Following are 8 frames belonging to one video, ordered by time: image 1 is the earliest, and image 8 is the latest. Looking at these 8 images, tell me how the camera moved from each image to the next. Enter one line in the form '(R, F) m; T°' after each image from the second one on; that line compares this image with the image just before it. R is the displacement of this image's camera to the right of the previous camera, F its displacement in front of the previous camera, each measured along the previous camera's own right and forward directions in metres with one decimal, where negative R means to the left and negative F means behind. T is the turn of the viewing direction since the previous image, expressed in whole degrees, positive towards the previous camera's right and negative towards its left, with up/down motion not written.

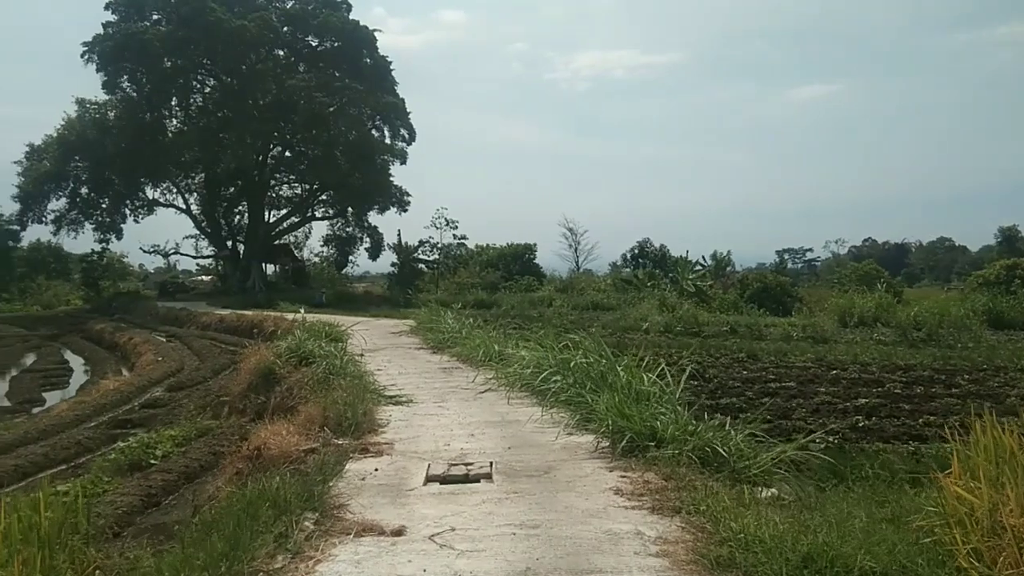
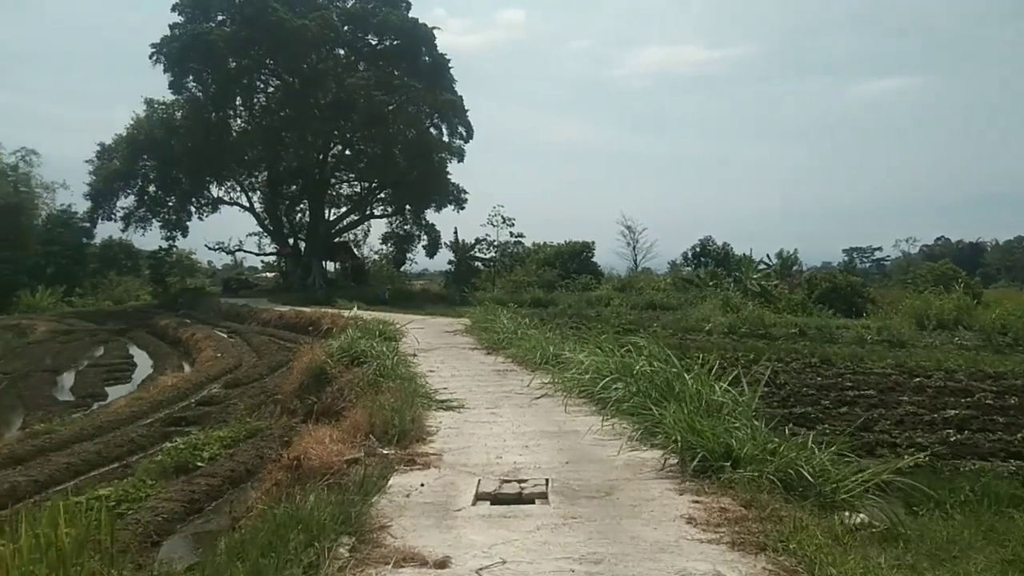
(0.0, +0.4) m; -4°
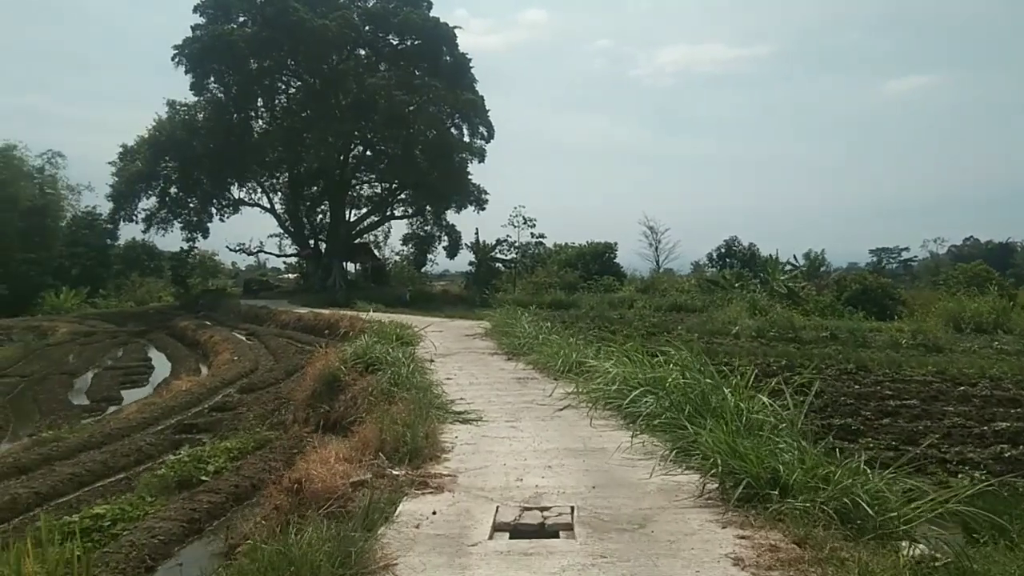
(0.0, +0.4) m; -1°
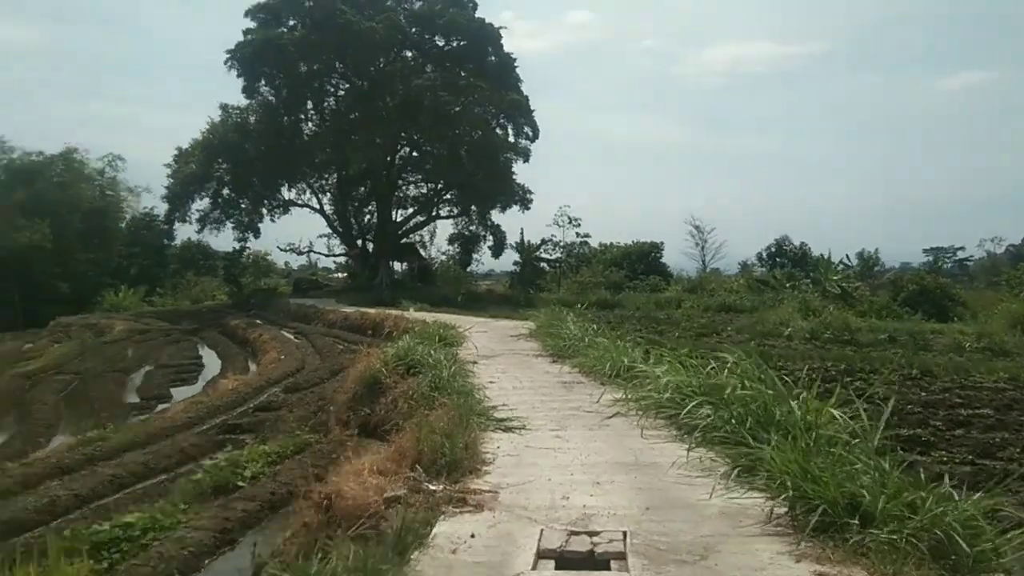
(0.0, +0.3) m; -3°
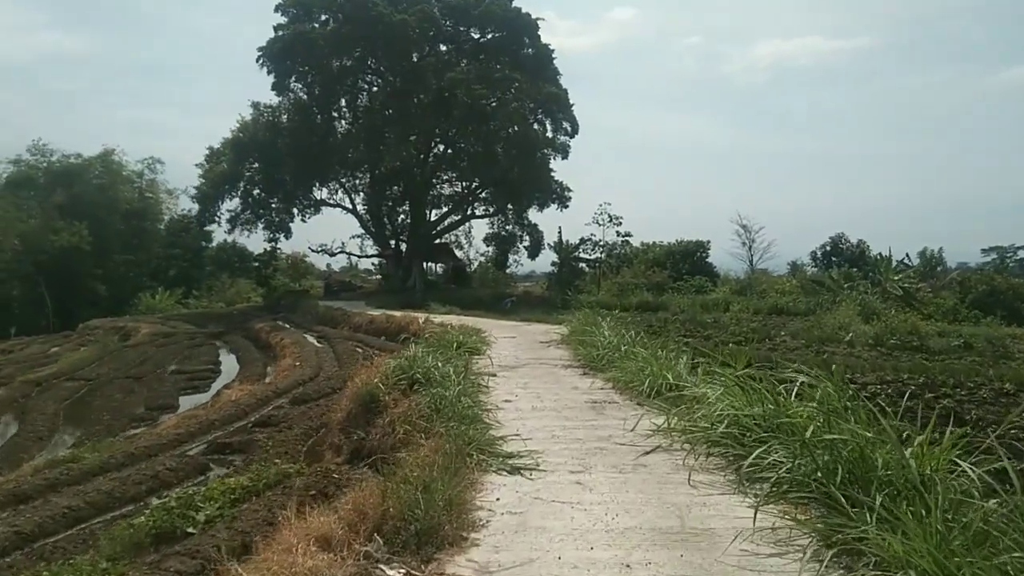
(+0.2, +1.1) m; -3°
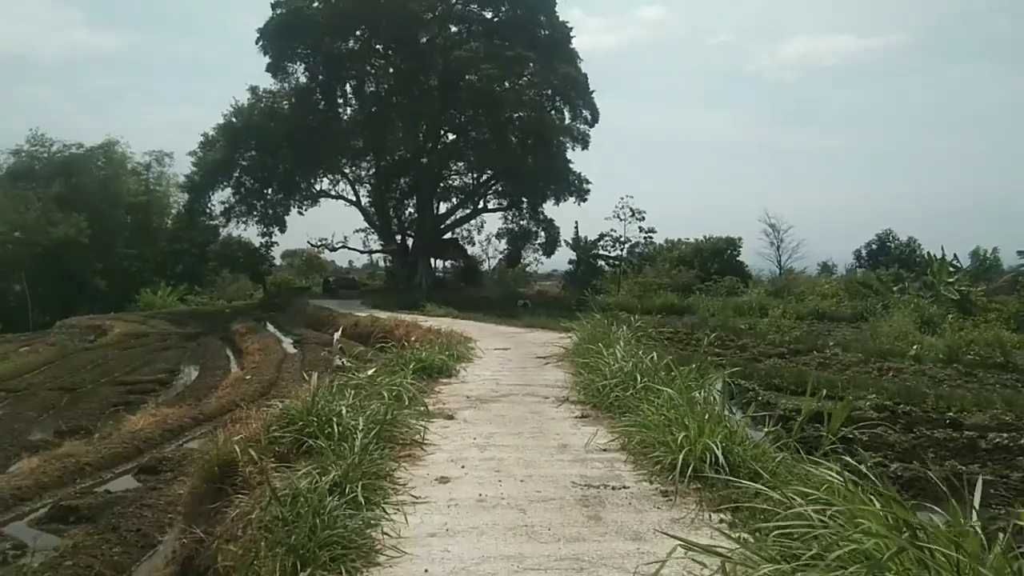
(+0.4, +2.6) m; -2°
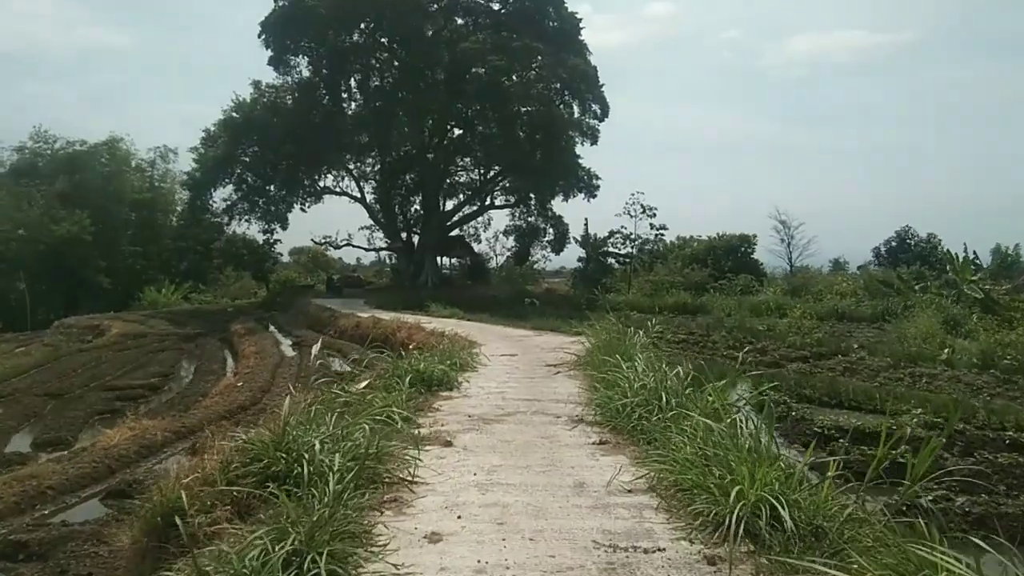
(0.0, +0.7) m; -1°
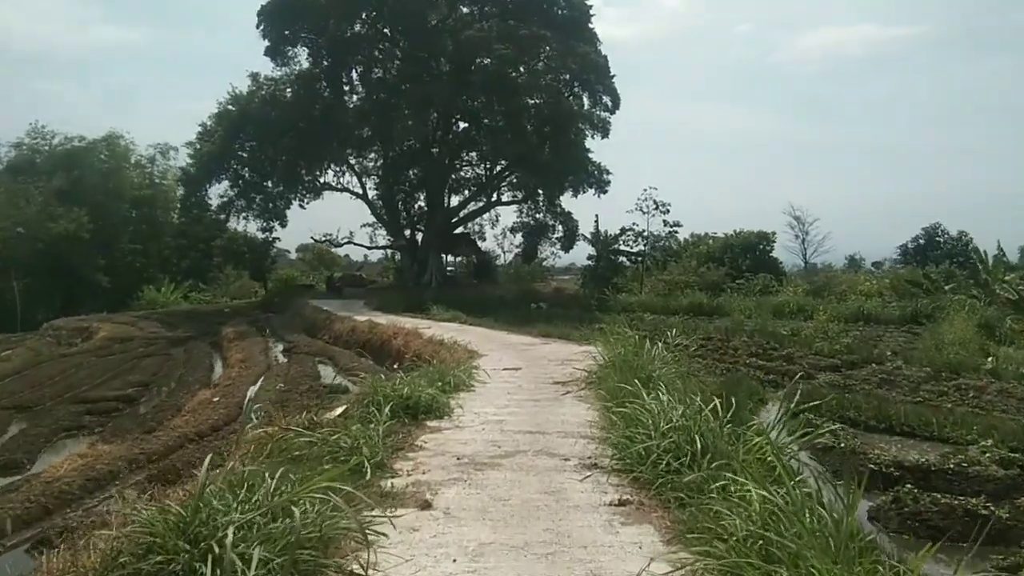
(+0.1, +1.0) m; 0°
